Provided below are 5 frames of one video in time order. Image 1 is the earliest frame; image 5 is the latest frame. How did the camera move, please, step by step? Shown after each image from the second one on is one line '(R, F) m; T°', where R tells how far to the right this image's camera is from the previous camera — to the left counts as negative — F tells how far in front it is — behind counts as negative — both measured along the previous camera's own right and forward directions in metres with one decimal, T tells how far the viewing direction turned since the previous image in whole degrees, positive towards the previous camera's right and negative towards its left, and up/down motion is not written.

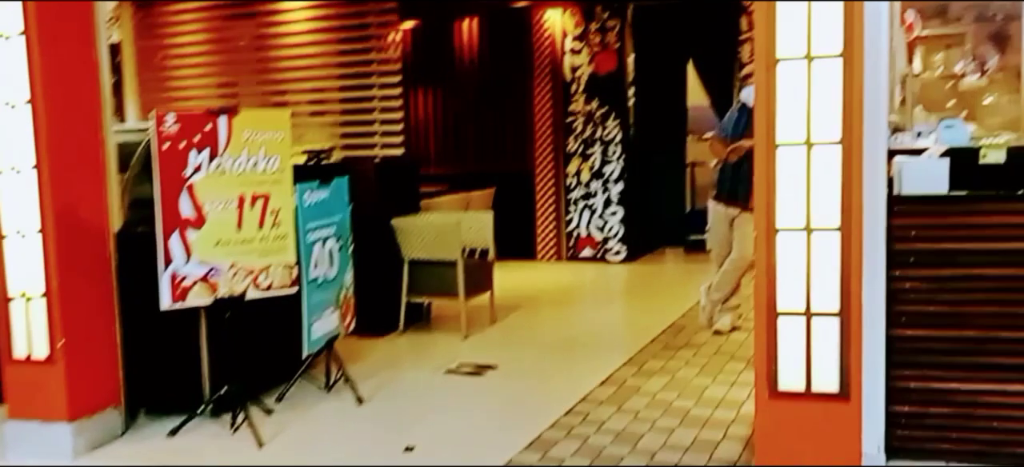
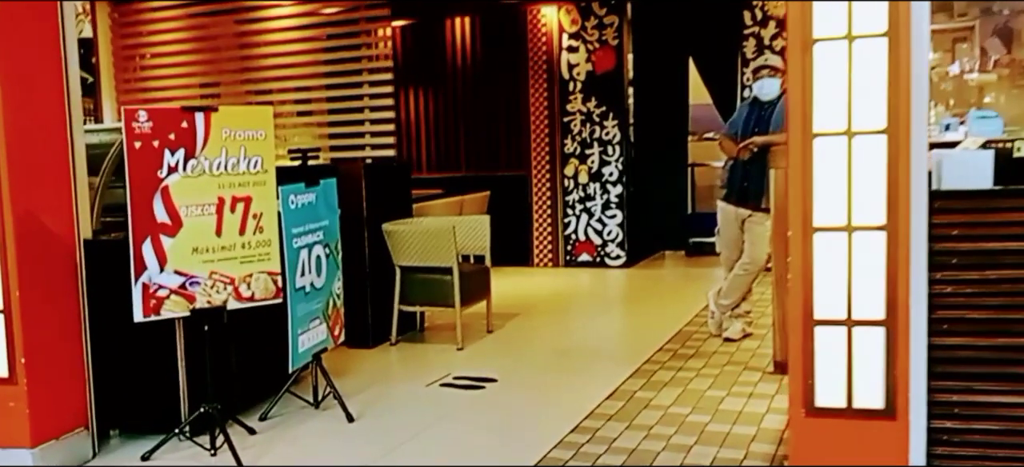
(0.0, +0.3) m; +1°
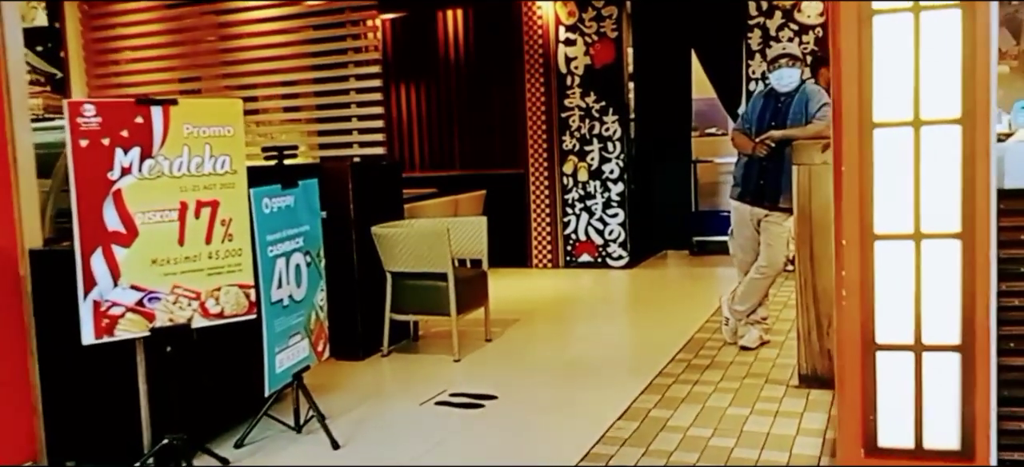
(0.0, +0.4) m; 0°
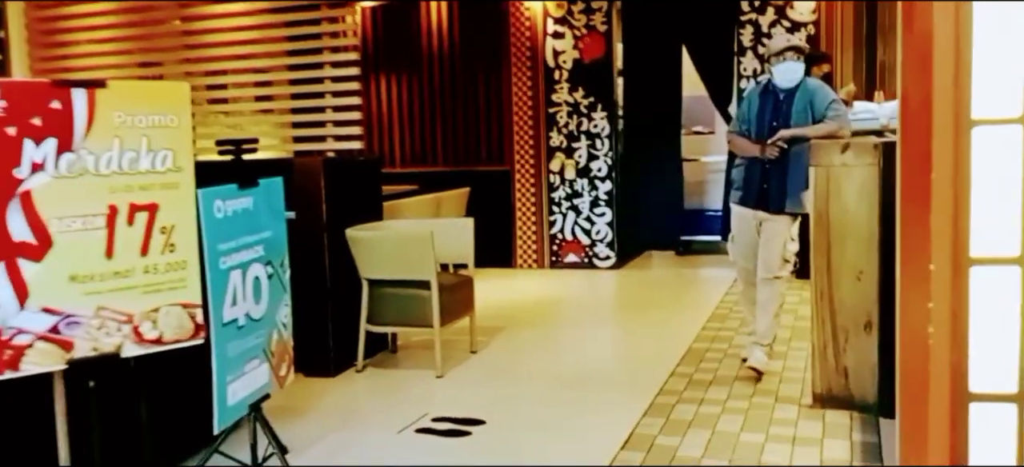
(0.0, +0.4) m; +1°
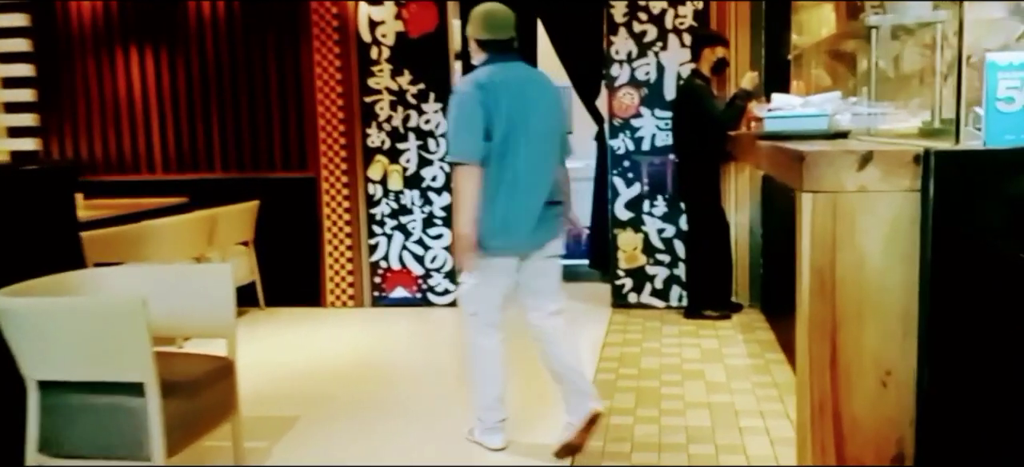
(+0.1, +1.9) m; +10°
